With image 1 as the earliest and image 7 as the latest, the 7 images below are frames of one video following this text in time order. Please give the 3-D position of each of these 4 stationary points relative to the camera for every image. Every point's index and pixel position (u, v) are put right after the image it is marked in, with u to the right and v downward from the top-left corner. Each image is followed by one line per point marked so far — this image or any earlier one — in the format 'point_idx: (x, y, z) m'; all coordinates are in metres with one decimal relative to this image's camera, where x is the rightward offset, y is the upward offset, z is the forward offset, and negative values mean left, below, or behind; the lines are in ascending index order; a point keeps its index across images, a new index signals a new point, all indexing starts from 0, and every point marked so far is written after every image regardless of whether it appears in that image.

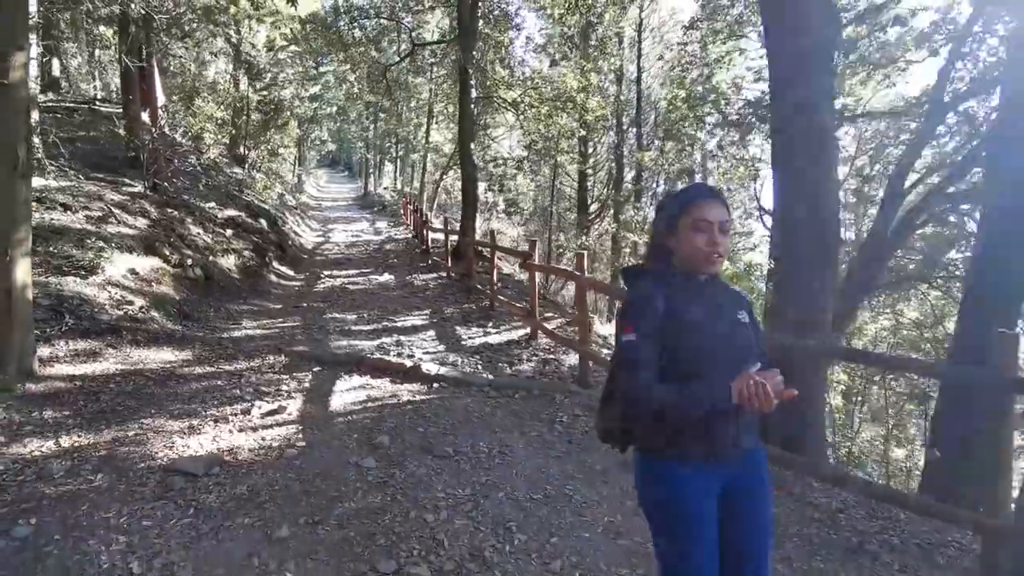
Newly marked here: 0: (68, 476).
0: (-3.0, -1.2, +3.7) m
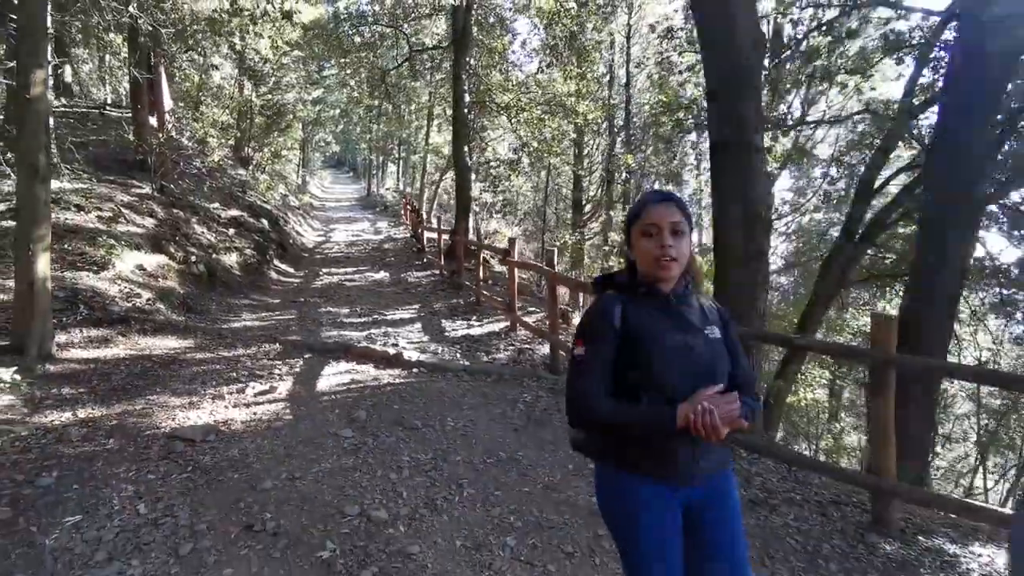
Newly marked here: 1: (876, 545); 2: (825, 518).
0: (-3.3, -1.2, +4.2) m
1: (+2.3, -1.6, +3.4) m
2: (+2.1, -1.6, +3.7) m
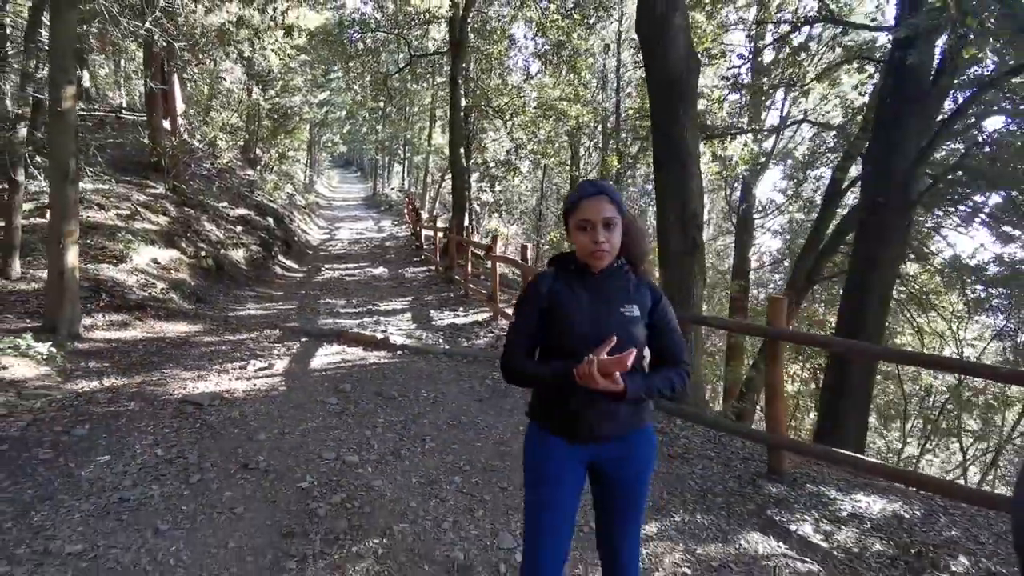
0: (-3.7, -1.0, +5.0) m
1: (+1.9, -1.5, +4.1) m
2: (+1.8, -1.5, +4.3) m
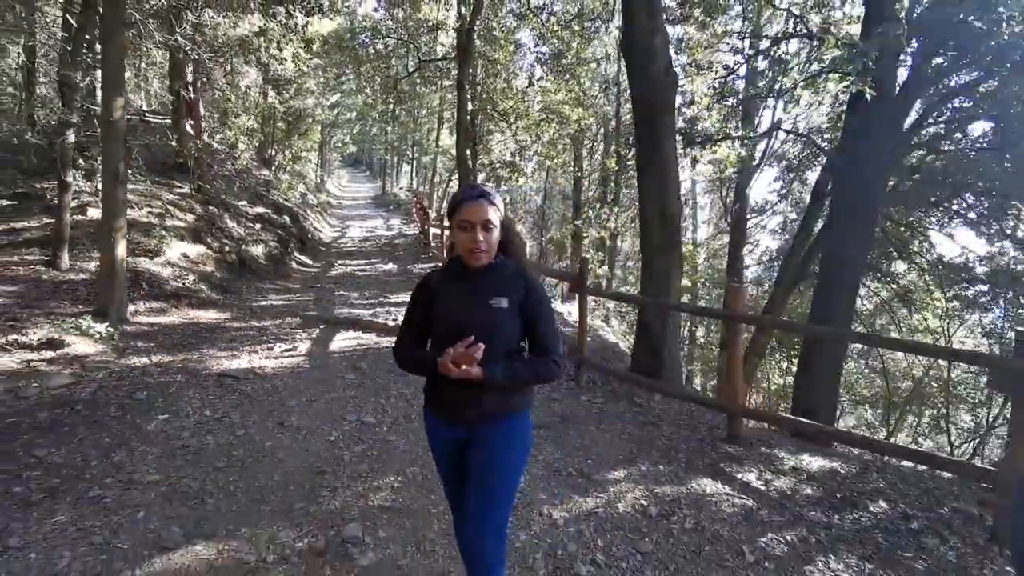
0: (-3.7, -0.9, +5.7) m
1: (+1.8, -1.4, +4.7) m
2: (+1.7, -1.4, +5.0) m
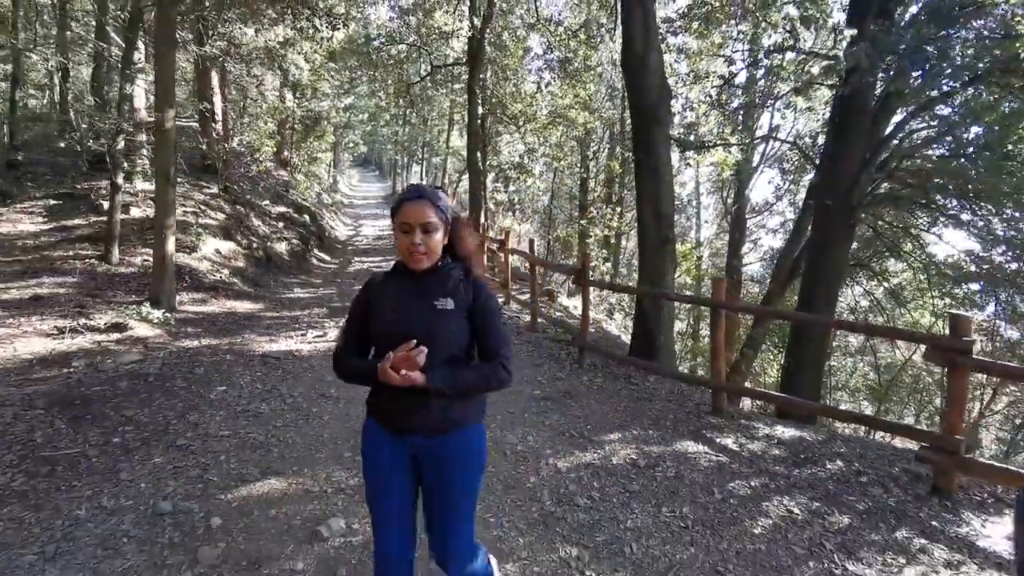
0: (-3.6, -0.8, +6.5) m
1: (+1.9, -1.3, +5.4) m
2: (+1.8, -1.3, +5.7) m
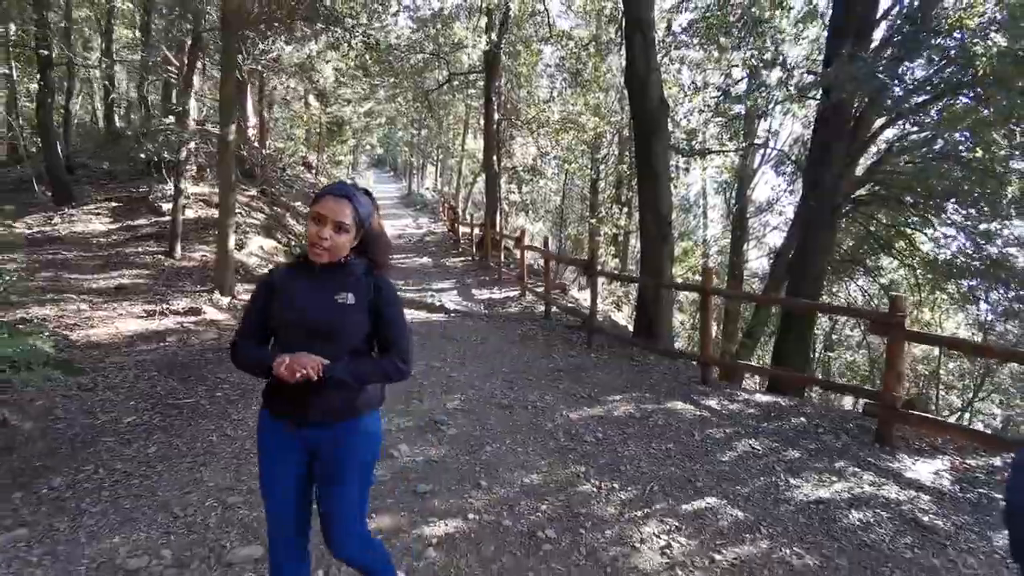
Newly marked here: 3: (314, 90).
0: (-3.4, -0.7, +7.6) m
1: (+2.2, -1.2, +6.4) m
2: (+2.0, -1.1, +6.7) m
3: (-6.5, +6.6, +17.9) m
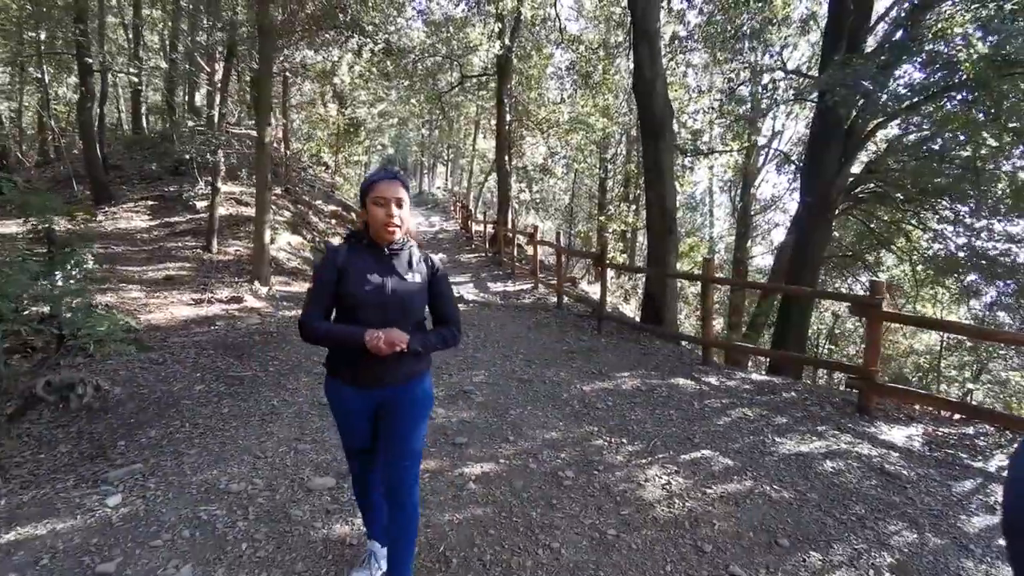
0: (-3.1, -0.5, +8.3) m
1: (+2.4, -1.0, +7.1) m
2: (+2.3, -1.0, +7.4) m
3: (-6.2, +6.7, +18.6) m
